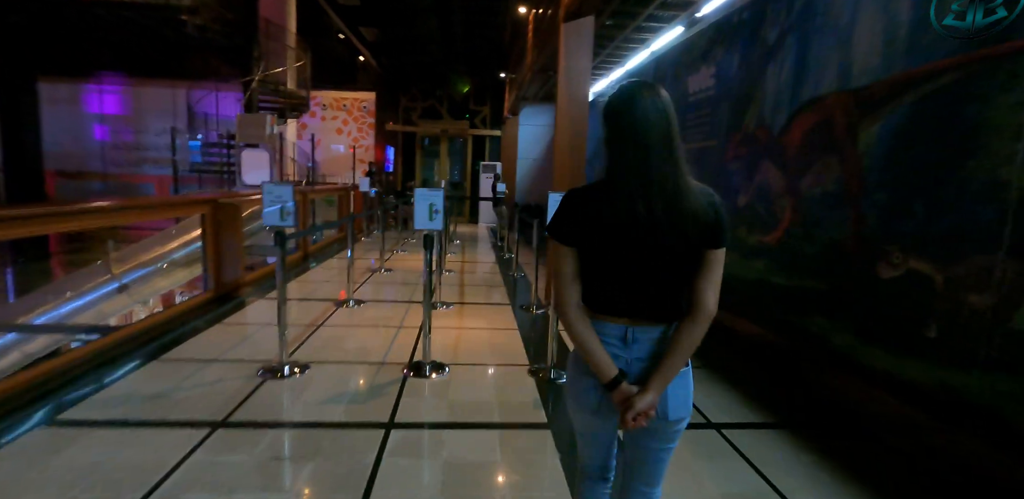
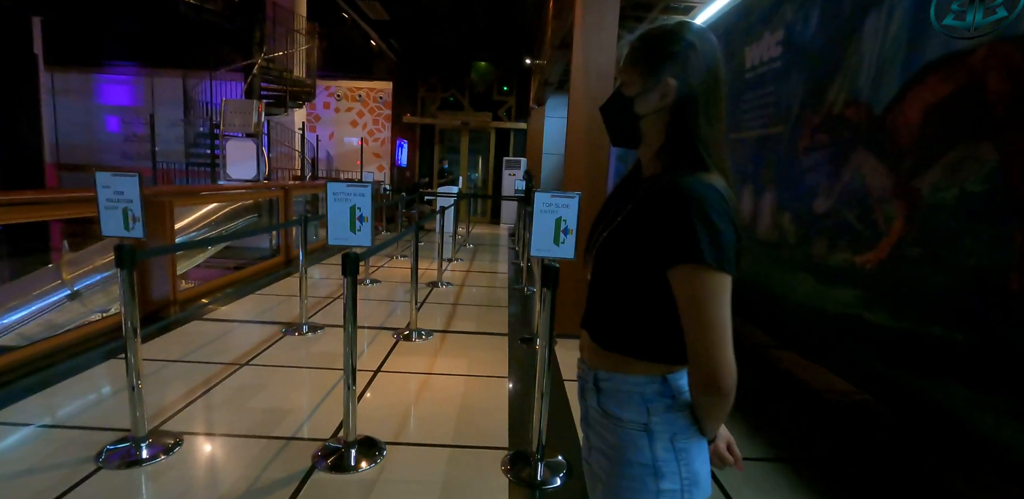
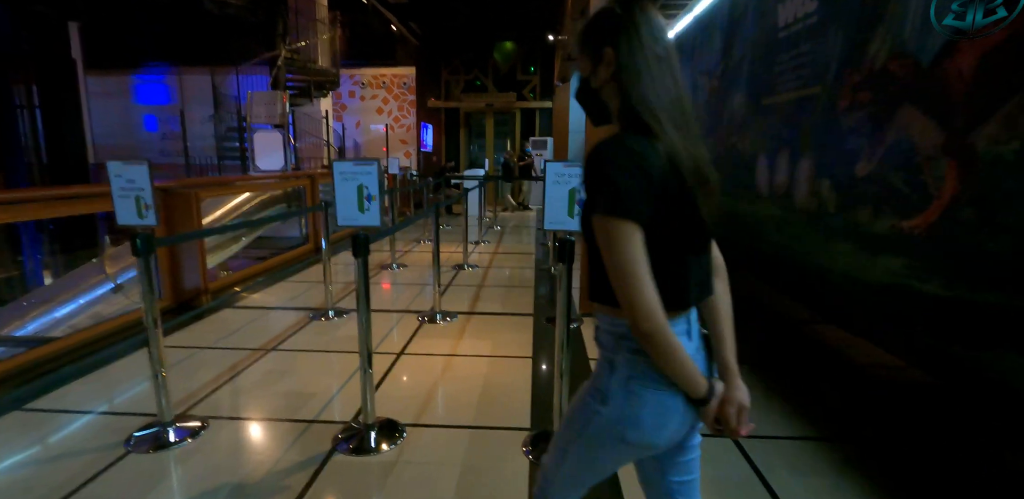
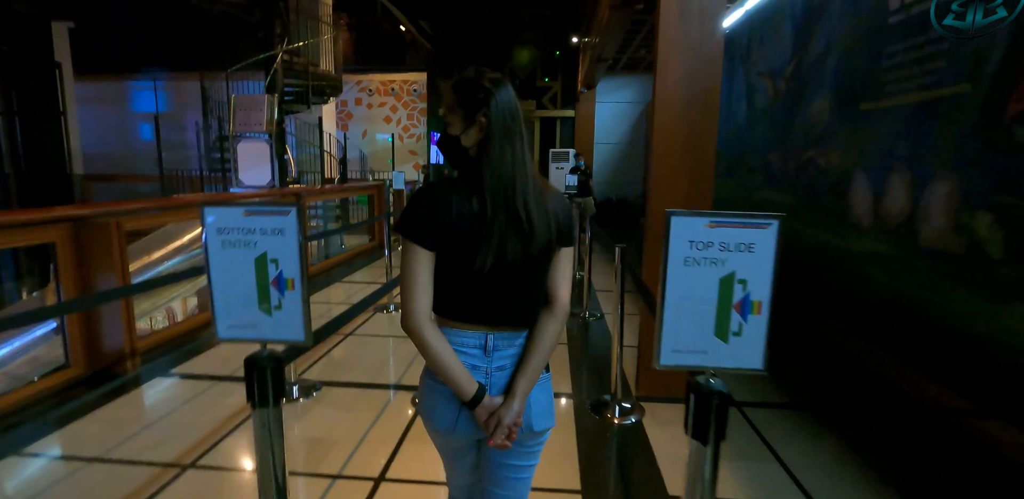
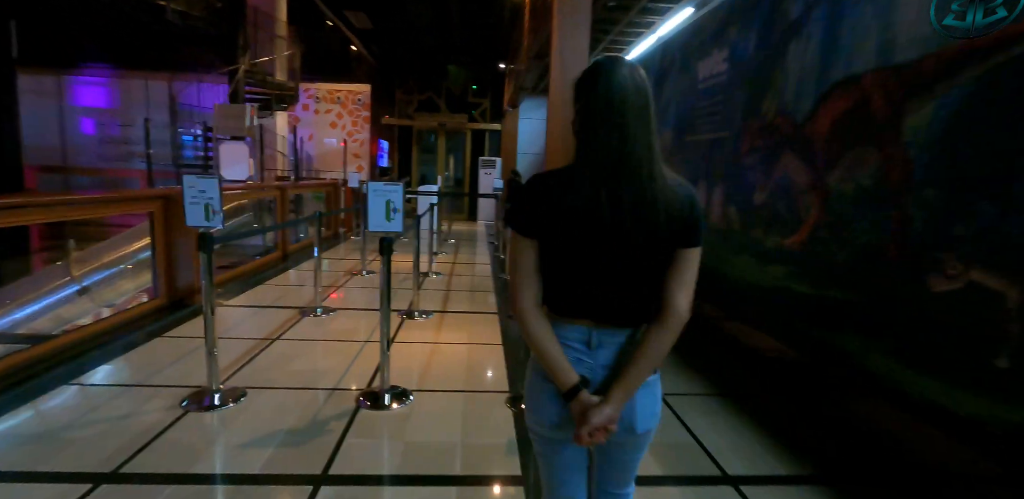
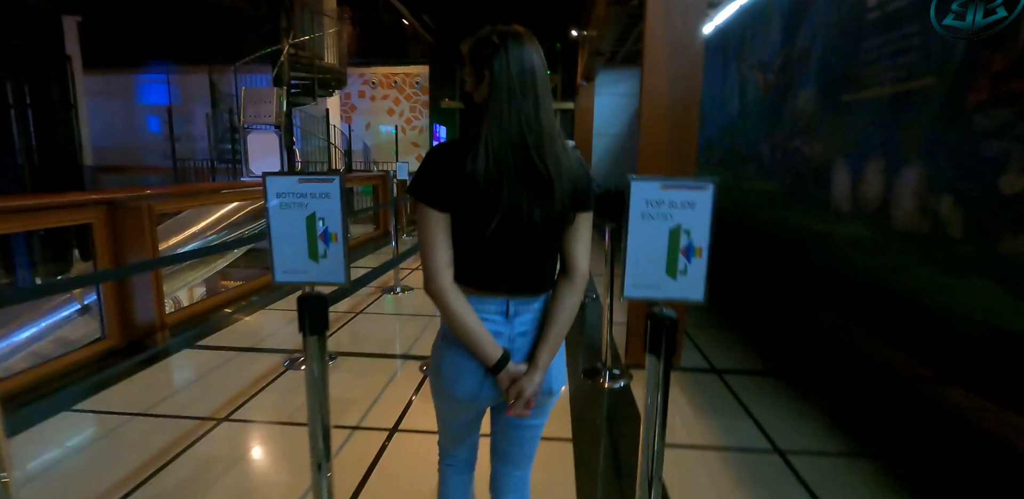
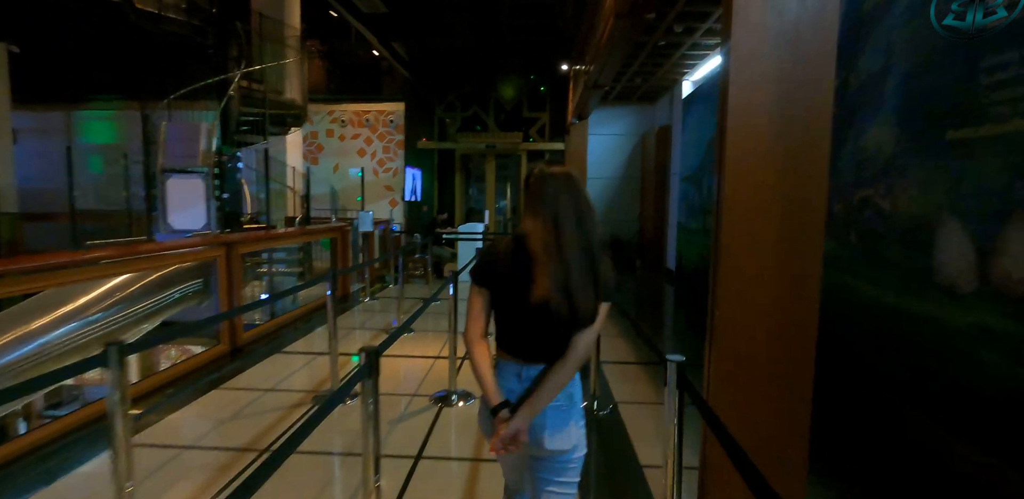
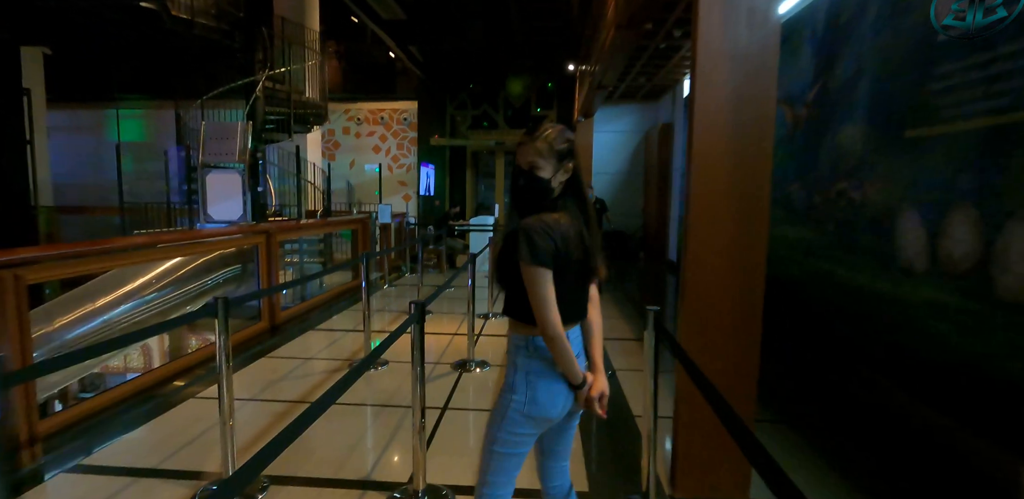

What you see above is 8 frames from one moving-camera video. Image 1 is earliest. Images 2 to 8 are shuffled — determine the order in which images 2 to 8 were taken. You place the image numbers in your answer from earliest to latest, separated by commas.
5, 2, 3, 6, 4, 8, 7
